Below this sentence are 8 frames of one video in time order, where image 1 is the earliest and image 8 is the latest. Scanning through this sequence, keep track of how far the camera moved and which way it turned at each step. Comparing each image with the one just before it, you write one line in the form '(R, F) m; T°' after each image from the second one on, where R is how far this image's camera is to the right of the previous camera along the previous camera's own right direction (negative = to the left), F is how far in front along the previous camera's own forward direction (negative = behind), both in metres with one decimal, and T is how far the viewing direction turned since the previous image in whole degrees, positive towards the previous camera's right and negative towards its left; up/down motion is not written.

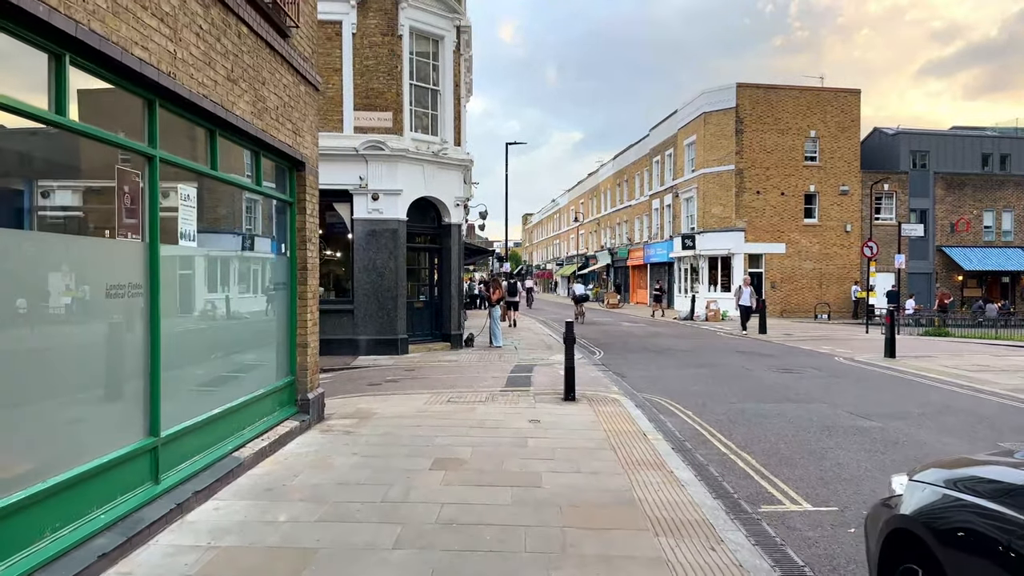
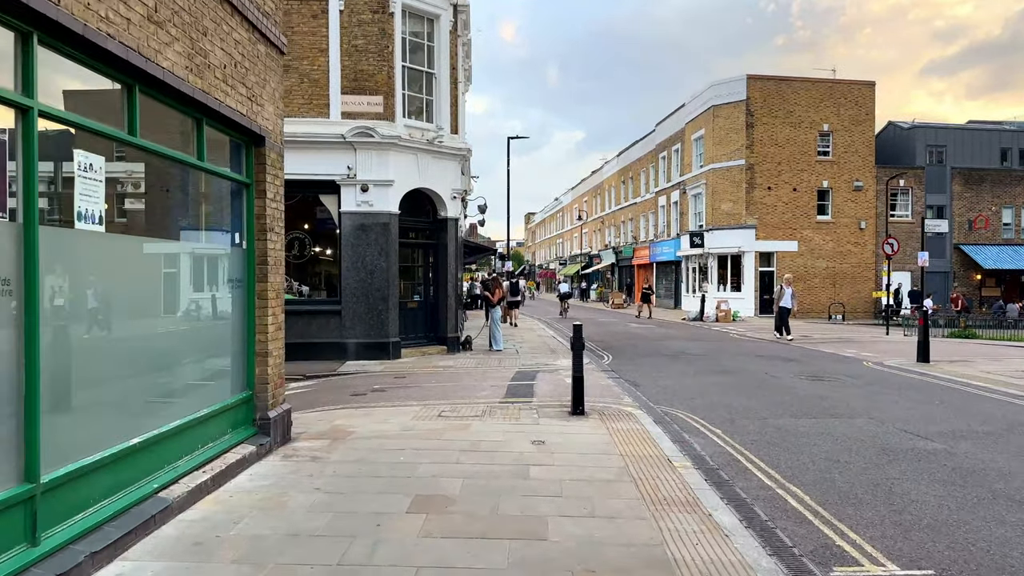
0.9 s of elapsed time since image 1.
(0.0, +1.2) m; 0°
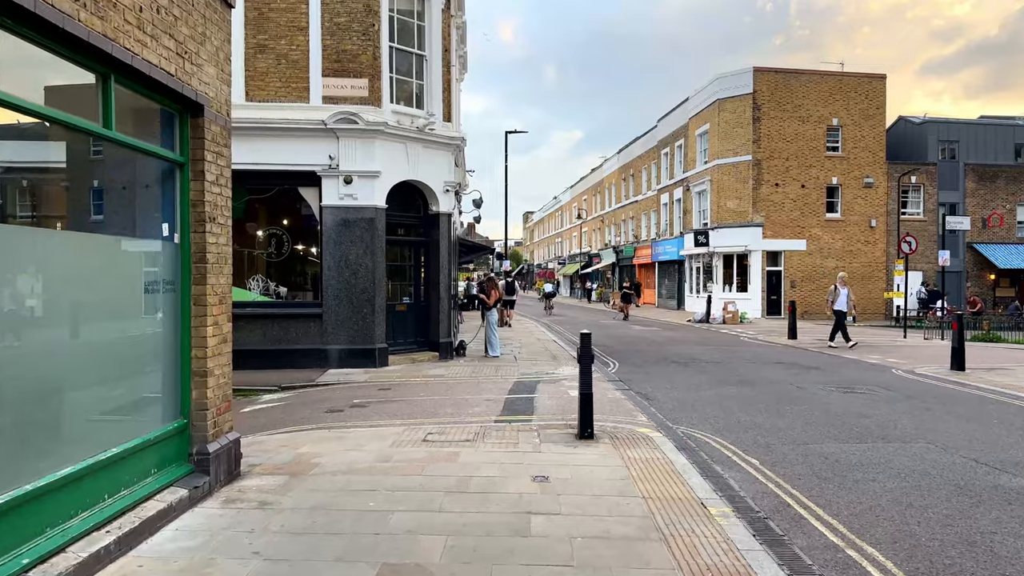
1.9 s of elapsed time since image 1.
(0.0, +1.2) m; 0°
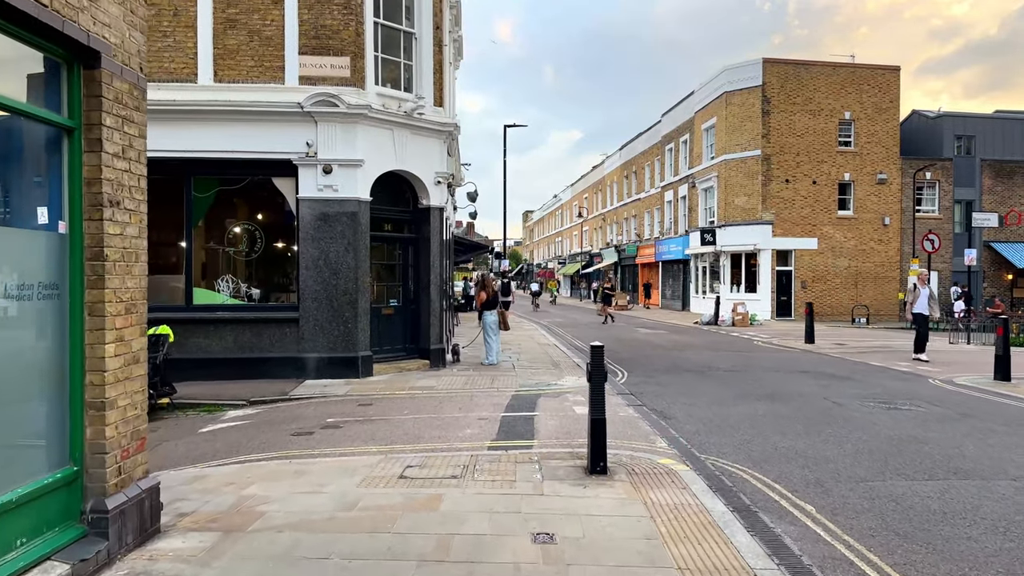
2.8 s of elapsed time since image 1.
(0.0, +1.2) m; 0°
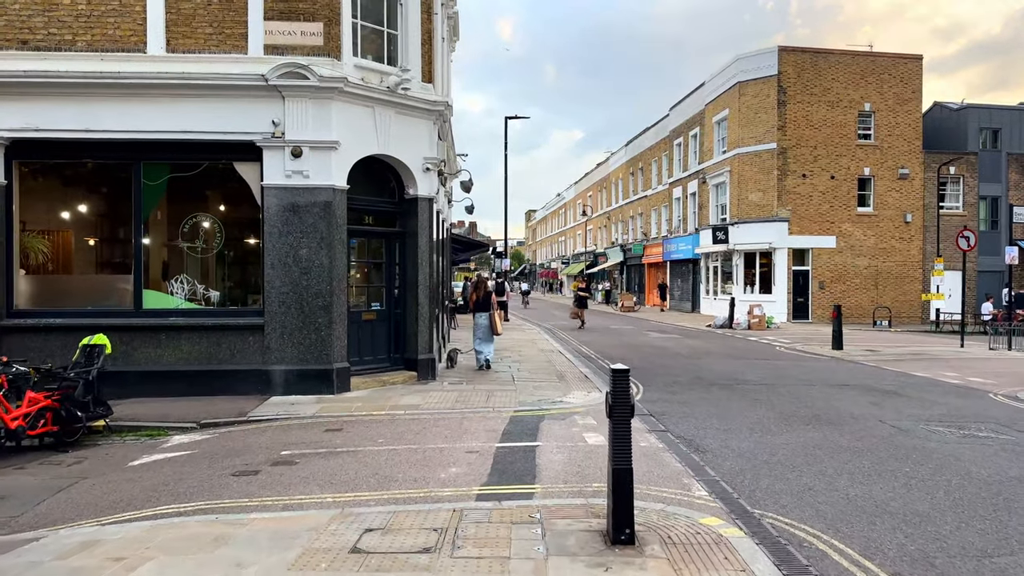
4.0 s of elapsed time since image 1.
(+0.1, +1.5) m; 0°
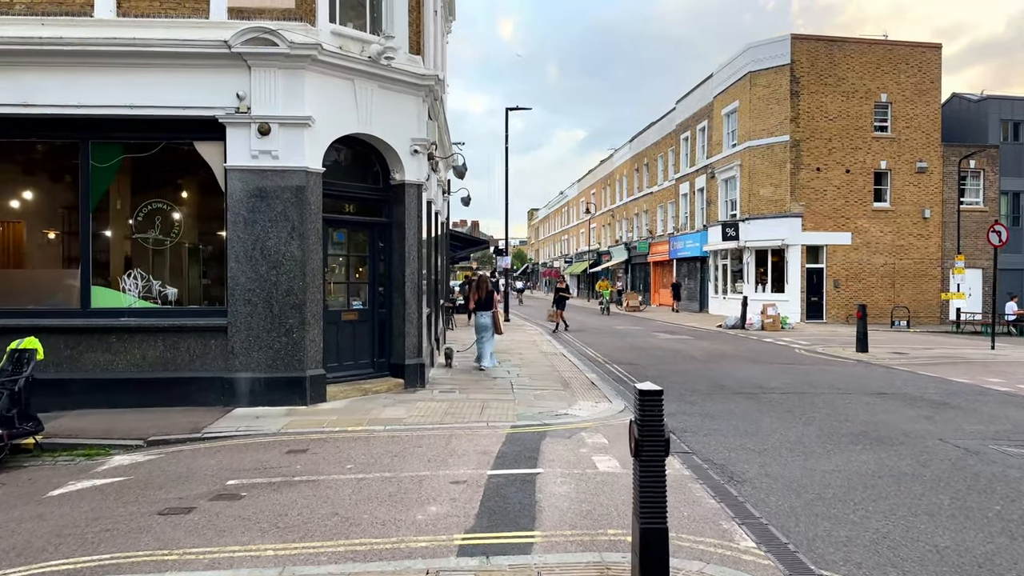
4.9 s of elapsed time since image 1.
(+0.1, +1.2) m; 0°
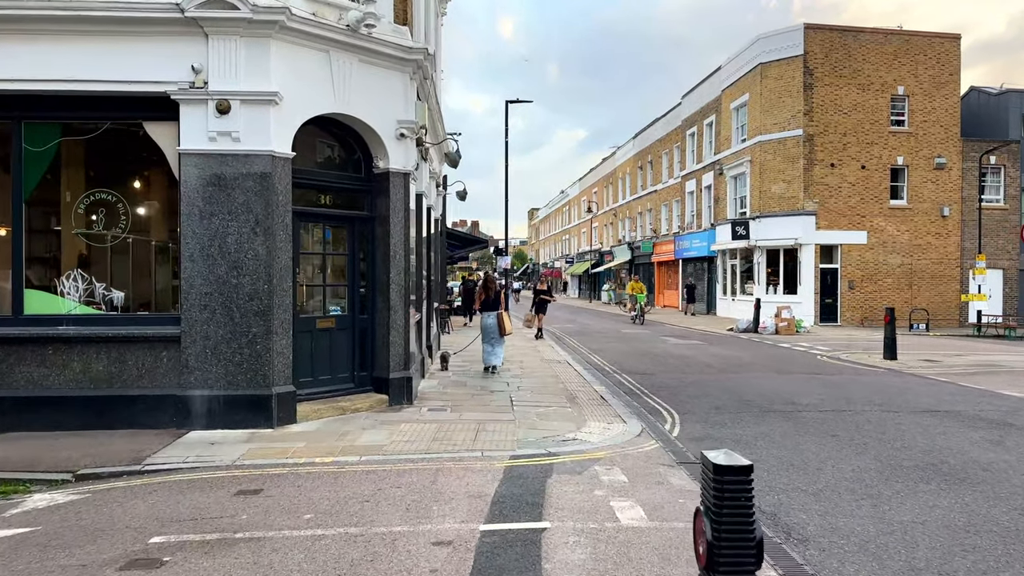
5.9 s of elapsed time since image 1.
(0.0, +1.2) m; 0°
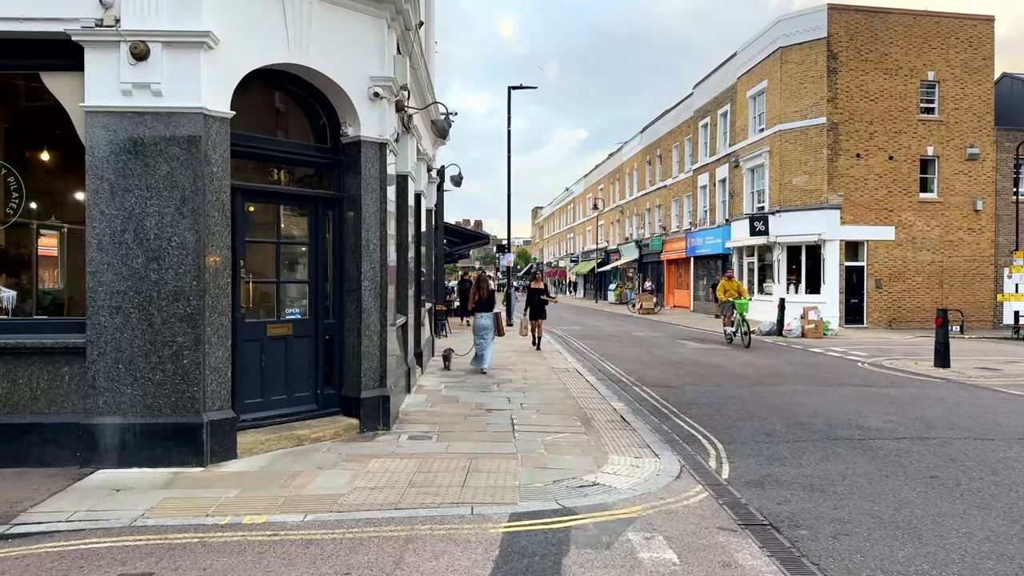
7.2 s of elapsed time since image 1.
(0.0, +1.7) m; 0°
